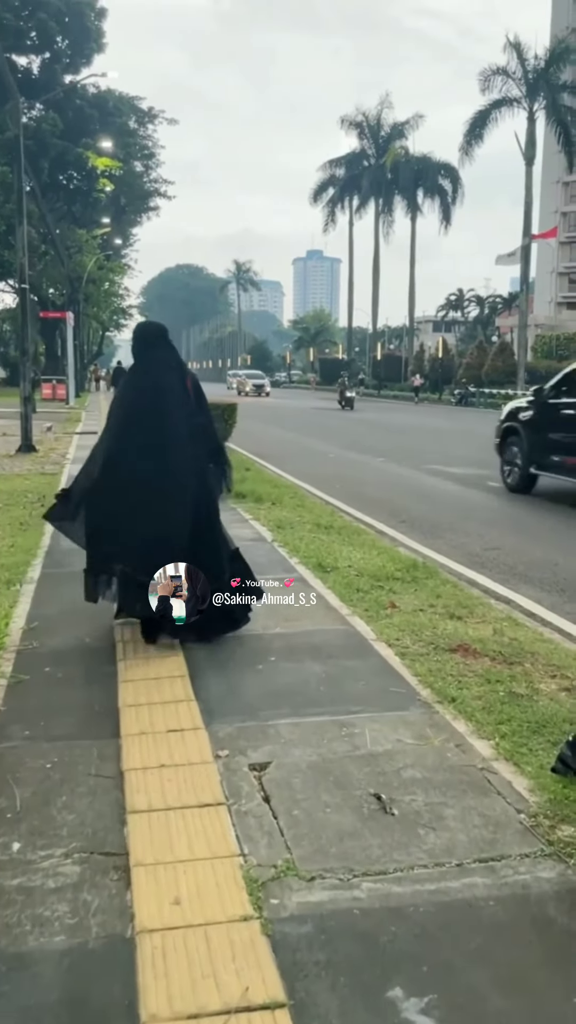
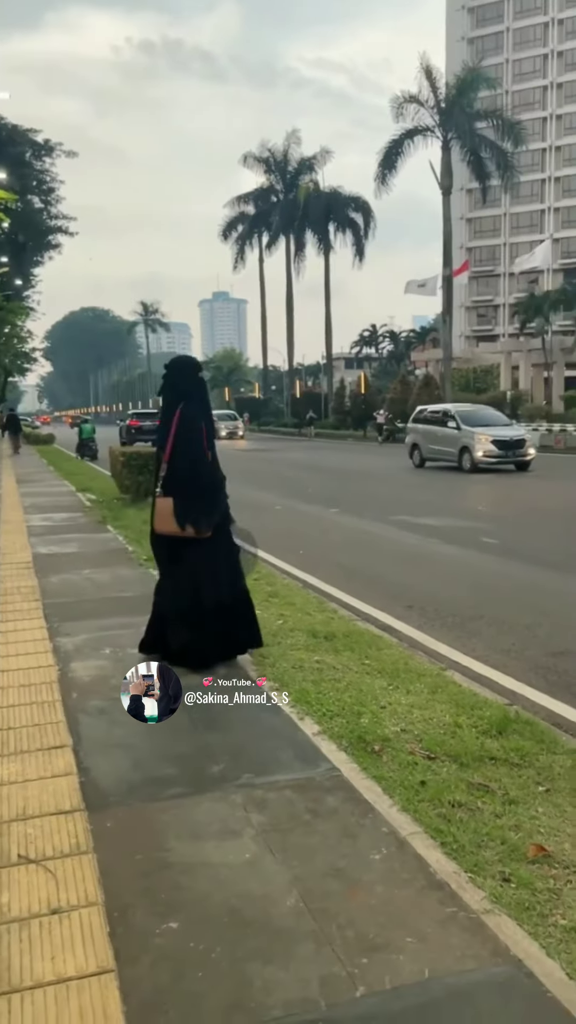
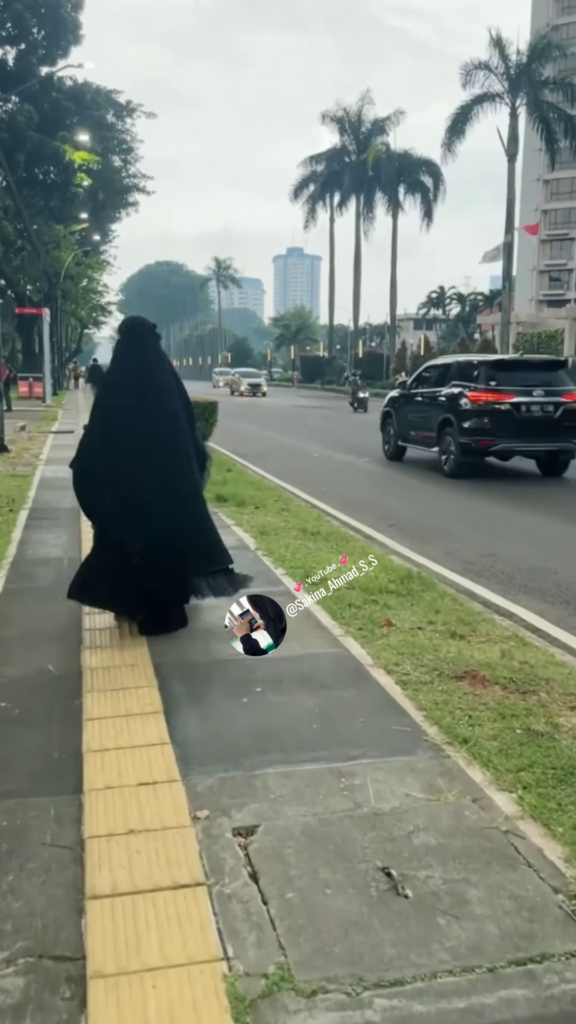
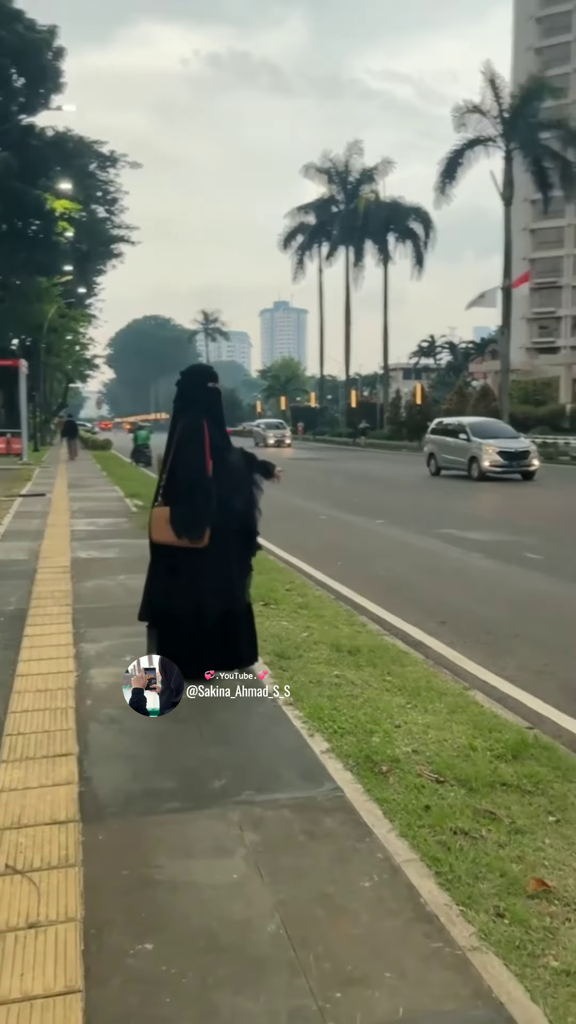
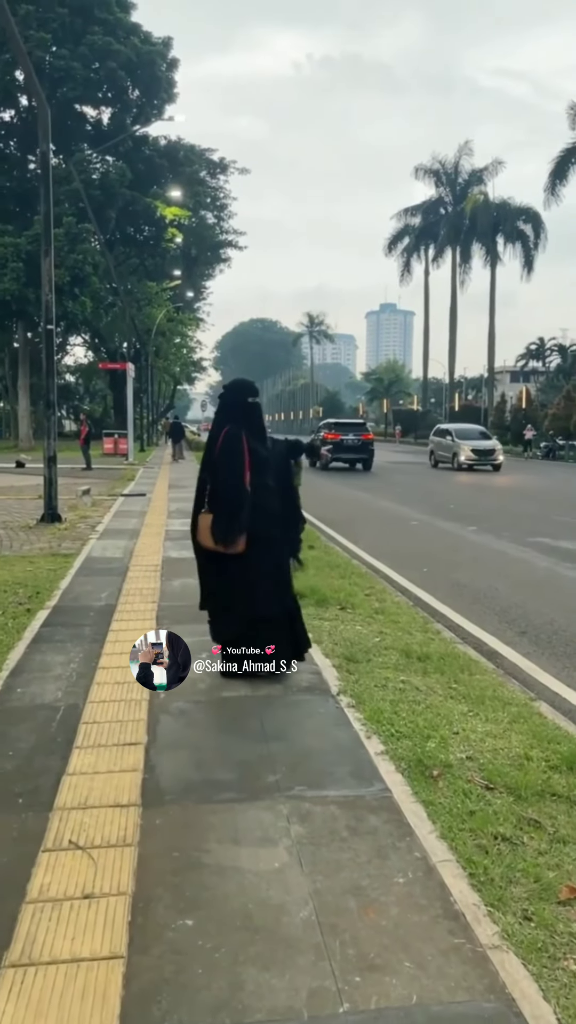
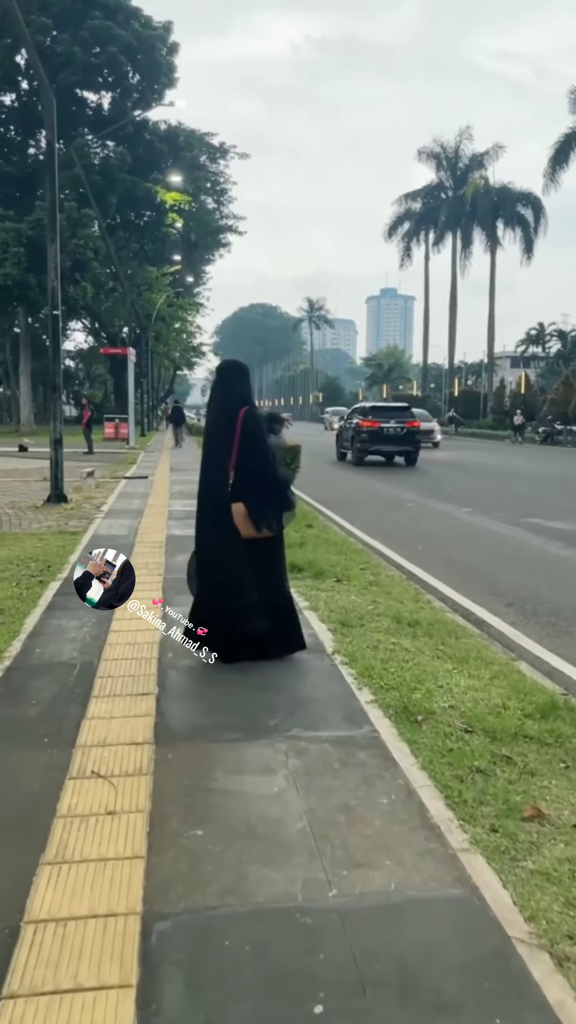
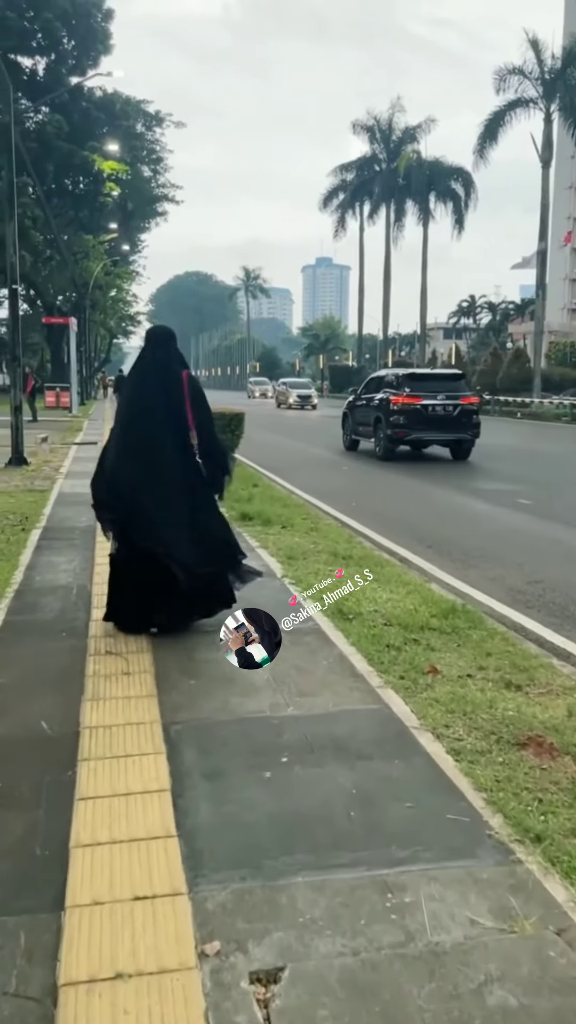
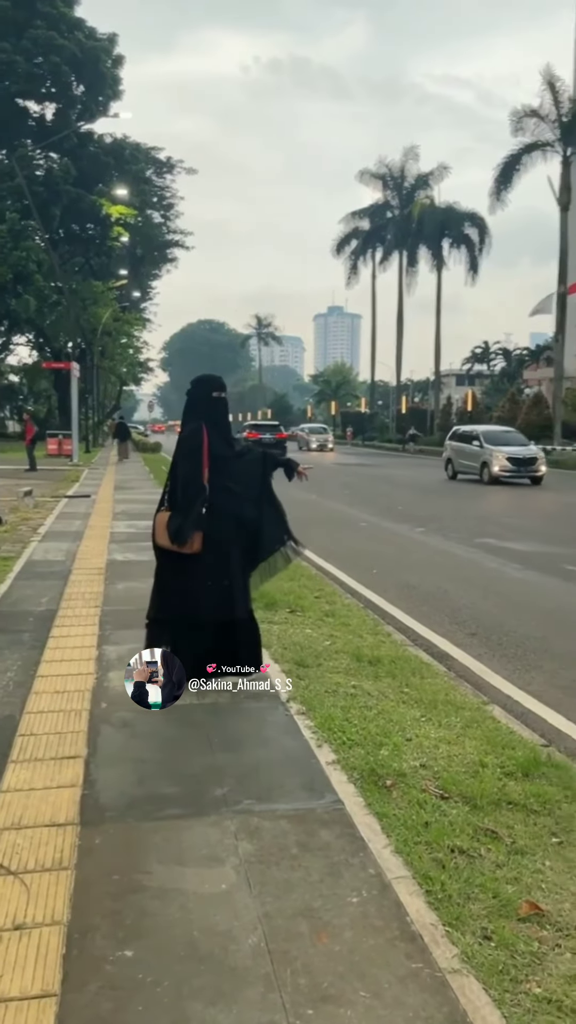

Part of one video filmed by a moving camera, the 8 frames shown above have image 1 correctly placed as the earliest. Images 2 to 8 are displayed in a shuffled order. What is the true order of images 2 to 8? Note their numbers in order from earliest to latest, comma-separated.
3, 7, 6, 5, 8, 4, 2
